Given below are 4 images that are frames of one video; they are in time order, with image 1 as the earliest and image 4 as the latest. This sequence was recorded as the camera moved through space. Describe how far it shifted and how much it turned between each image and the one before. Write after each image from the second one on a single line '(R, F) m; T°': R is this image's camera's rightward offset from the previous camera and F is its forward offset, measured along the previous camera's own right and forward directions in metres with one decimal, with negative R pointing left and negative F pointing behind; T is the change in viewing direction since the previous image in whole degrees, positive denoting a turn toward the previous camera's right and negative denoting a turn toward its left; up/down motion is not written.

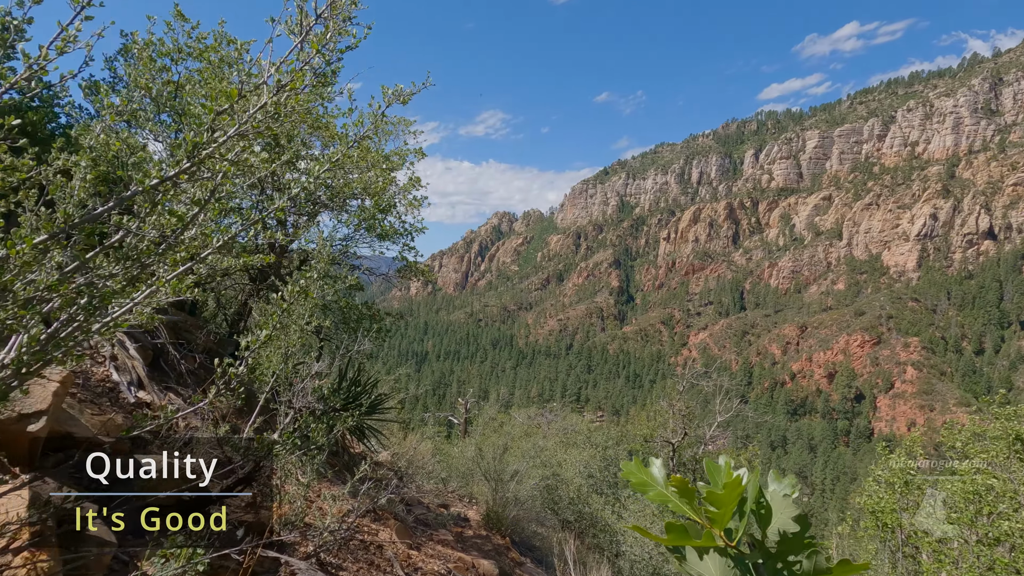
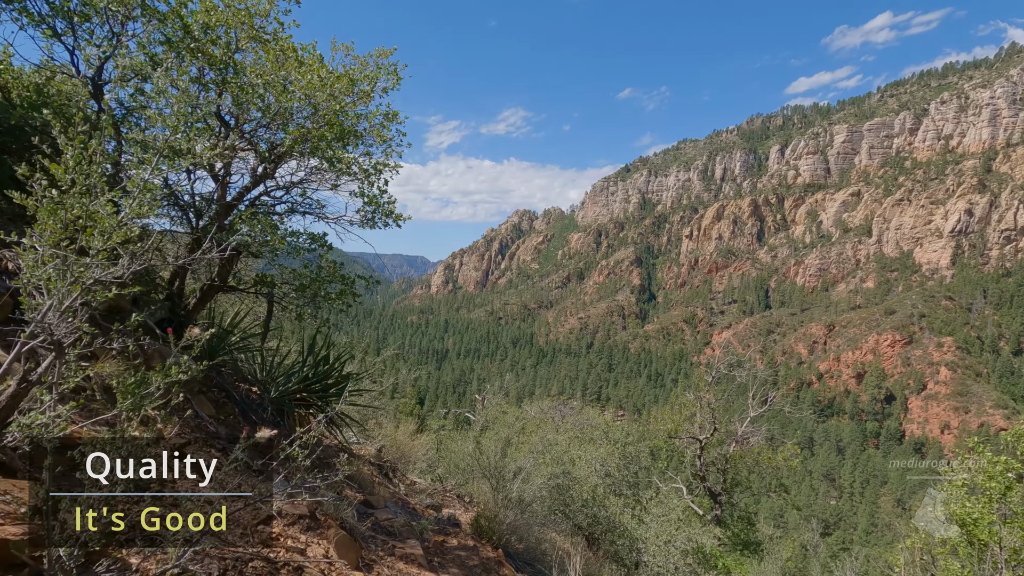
(+0.2, +1.1) m; -2°
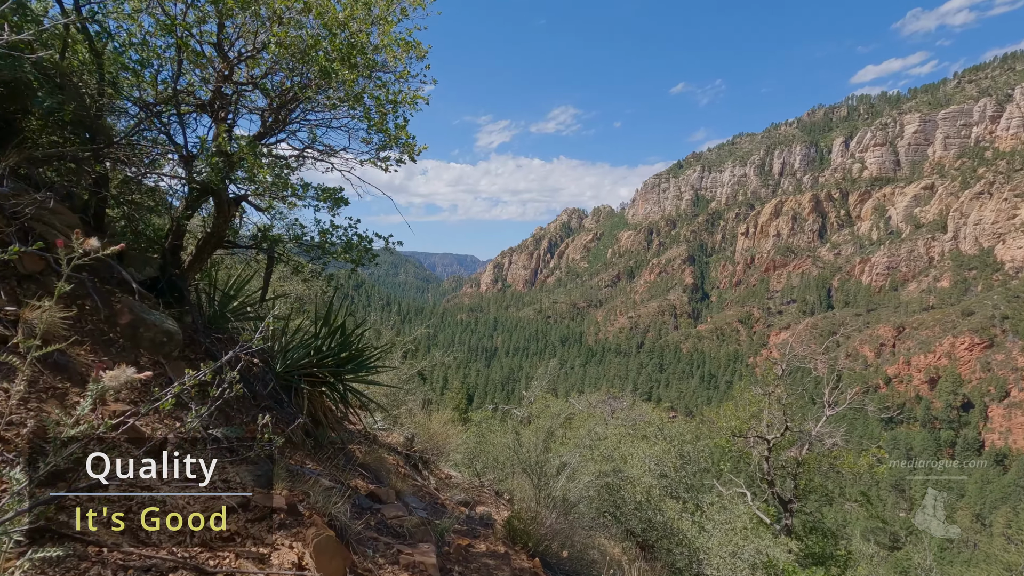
(+0.1, +0.8) m; -5°
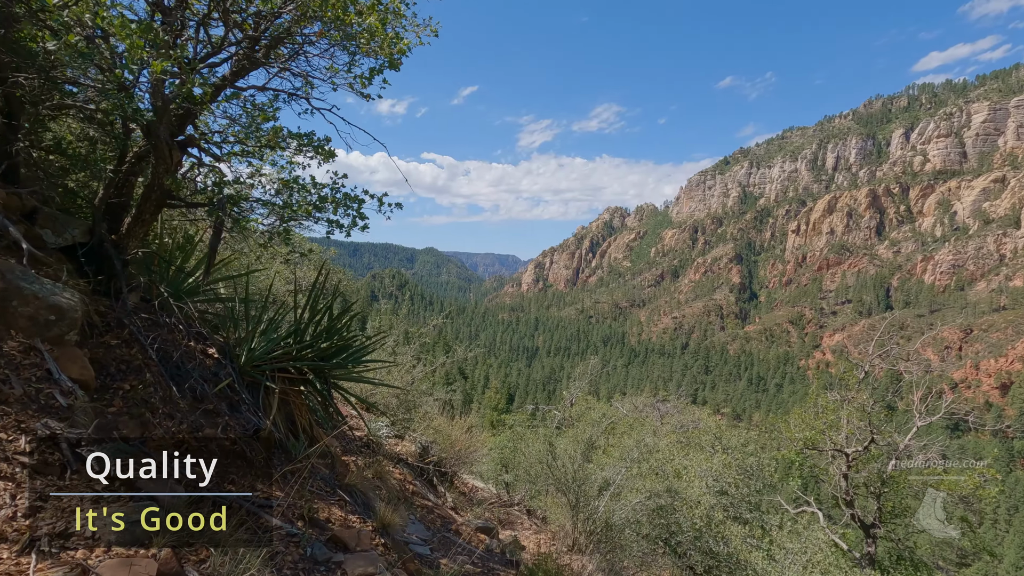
(+0.1, +1.1) m; -4°
